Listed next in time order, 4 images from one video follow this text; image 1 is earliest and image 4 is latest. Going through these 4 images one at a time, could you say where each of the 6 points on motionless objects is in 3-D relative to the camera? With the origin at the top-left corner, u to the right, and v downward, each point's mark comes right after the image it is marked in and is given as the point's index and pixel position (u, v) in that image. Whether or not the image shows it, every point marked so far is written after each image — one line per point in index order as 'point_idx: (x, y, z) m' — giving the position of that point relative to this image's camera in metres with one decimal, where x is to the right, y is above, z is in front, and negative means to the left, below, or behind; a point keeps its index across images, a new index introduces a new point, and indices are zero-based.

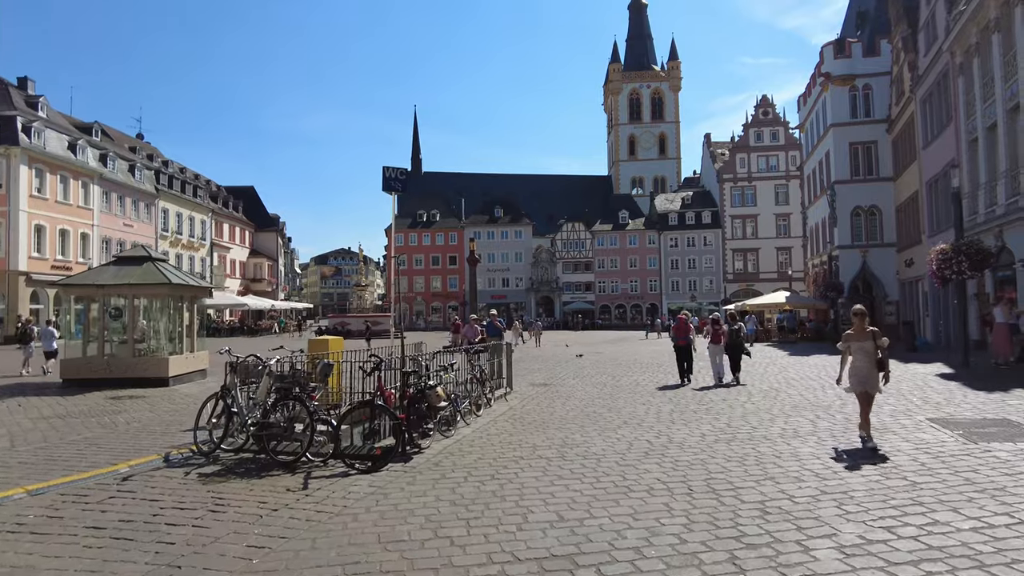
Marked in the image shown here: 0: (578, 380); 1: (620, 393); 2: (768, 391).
0: (+1.3, -1.9, +15.4) m
1: (+1.9, -1.8, +12.8) m
2: (+4.3, -1.7, +12.6) m
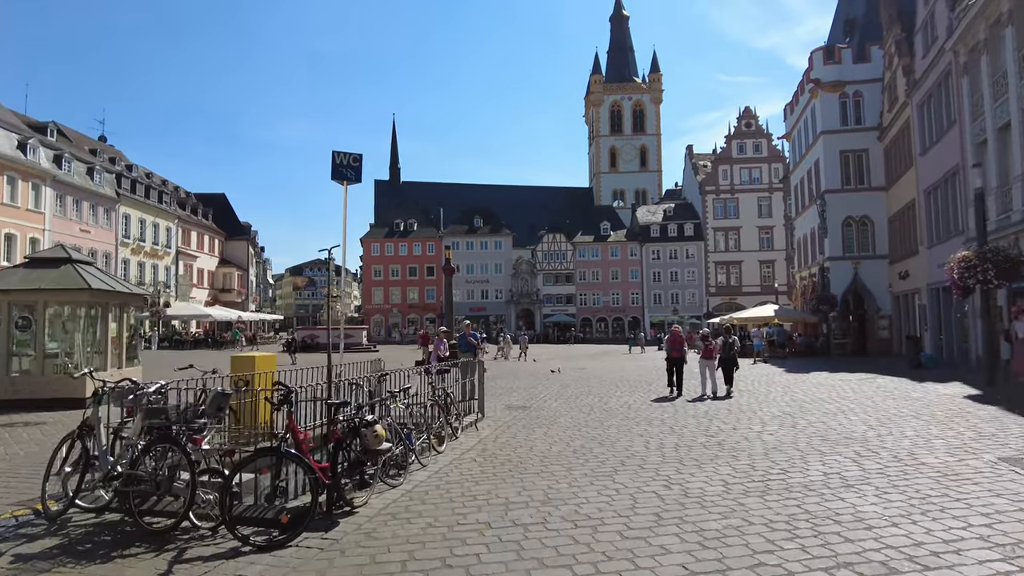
0: (+0.9, -2.1, +13.5) m
1: (+1.4, -1.9, +11.0) m
2: (+3.9, -1.9, +10.8) m
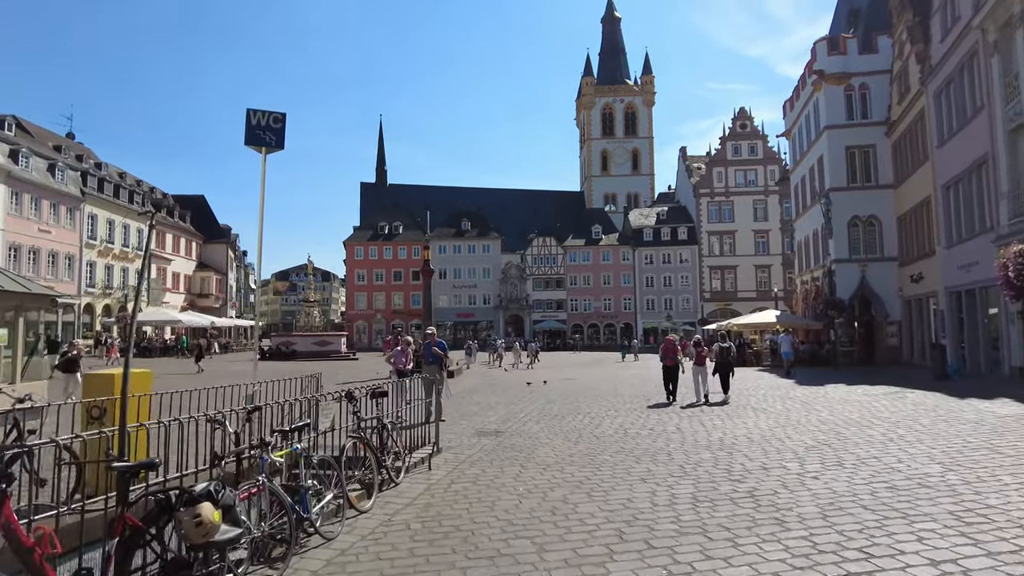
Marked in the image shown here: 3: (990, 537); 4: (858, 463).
0: (+0.4, -2.1, +11.2) m
1: (+1.0, -1.9, +8.7) m
2: (+3.5, -1.8, +8.6) m
3: (+3.0, -1.6, +4.7) m
4: (+3.5, -1.8, +7.5) m
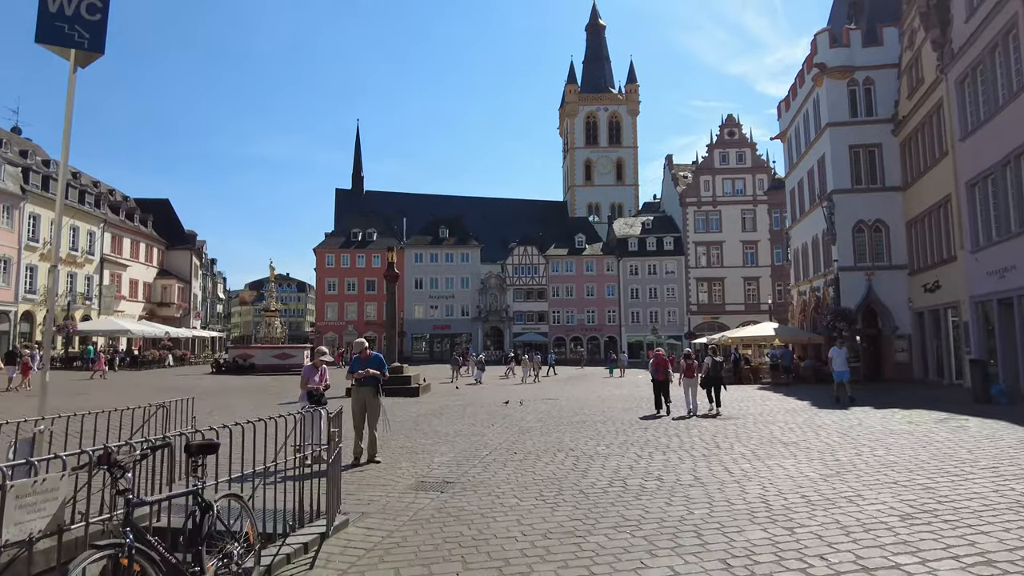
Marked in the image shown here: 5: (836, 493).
0: (0.0, -2.0, +8.2) m
1: (+0.6, -1.8, +5.7) m
2: (+3.1, -1.8, +5.6) m
3: (+2.6, -1.4, +1.7) m
4: (+3.1, -1.6, +4.5) m
5: (+3.0, -1.9, +6.8) m
